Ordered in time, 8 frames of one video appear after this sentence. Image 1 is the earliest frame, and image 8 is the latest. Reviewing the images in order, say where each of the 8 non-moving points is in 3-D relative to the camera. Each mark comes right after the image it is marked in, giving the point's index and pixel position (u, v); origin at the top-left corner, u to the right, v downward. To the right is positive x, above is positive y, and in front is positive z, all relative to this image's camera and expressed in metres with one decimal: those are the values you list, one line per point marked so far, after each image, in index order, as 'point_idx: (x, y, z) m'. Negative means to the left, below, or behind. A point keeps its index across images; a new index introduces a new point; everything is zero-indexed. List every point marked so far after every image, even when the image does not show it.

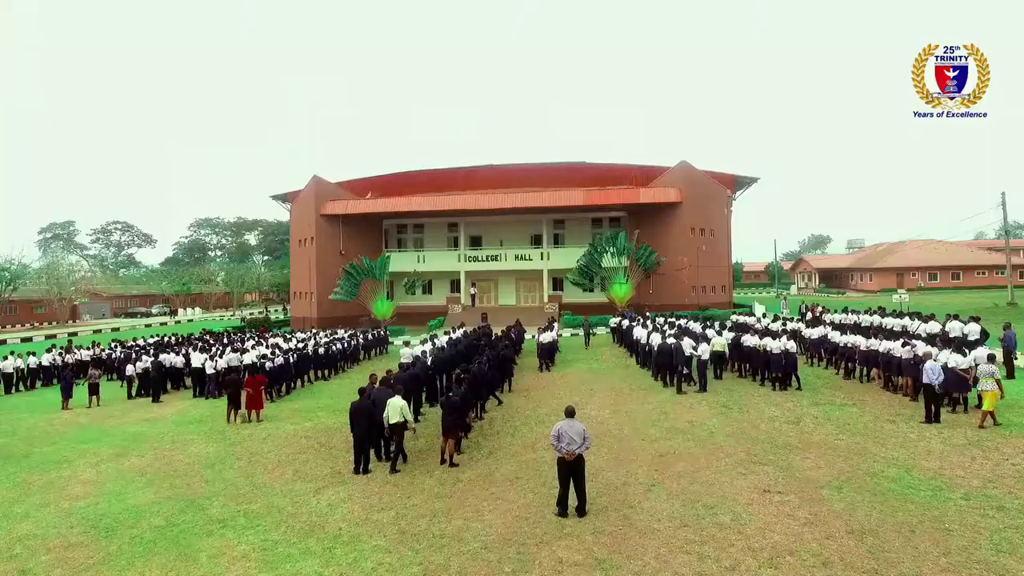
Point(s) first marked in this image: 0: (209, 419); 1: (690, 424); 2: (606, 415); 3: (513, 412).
0: (-6.3, -2.8, +13.5) m
1: (+3.0, -2.2, +10.7) m
2: (+1.7, -2.3, +11.6) m
3: (0.0, -2.4, +12.6) m
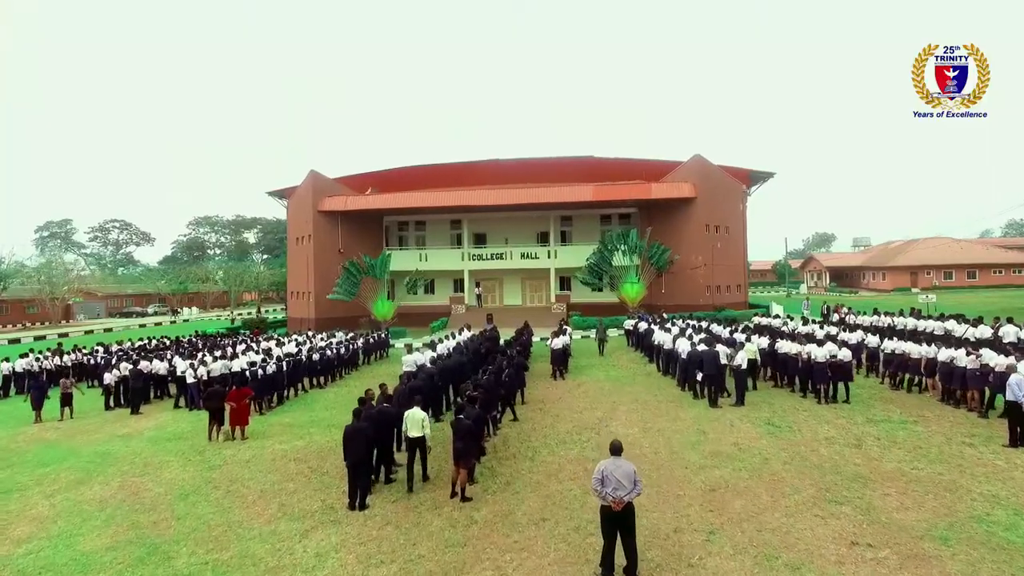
0: (-6.0, -2.8, +12.1) m
1: (+3.2, -2.3, +9.3) m
2: (+2.0, -2.3, +10.2) m
3: (+0.3, -2.5, +11.2) m
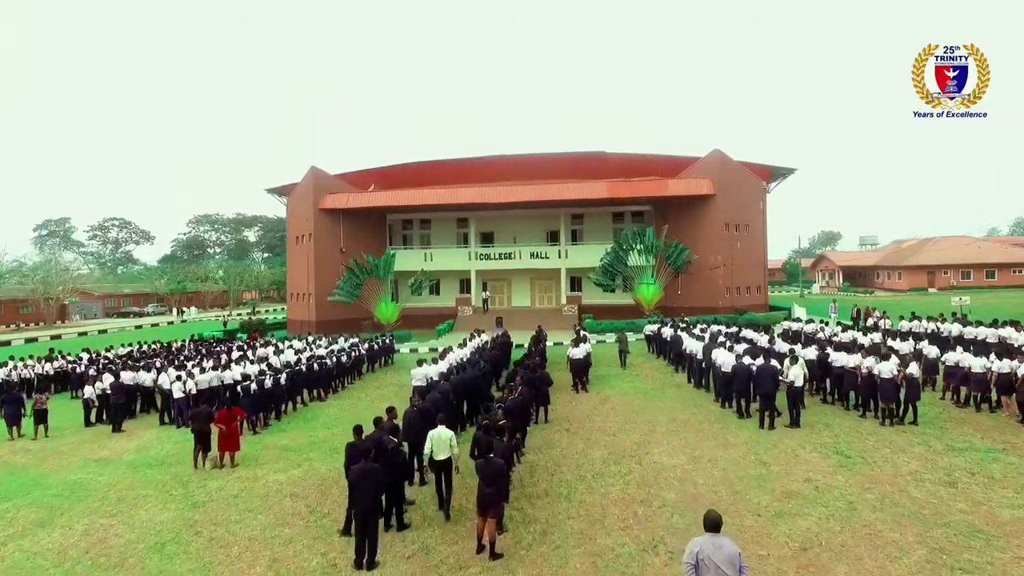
0: (-5.6, -2.9, +10.7) m
1: (+3.6, -2.4, +7.9) m
2: (+2.4, -2.4, +8.9) m
3: (+0.7, -2.6, +9.8) m
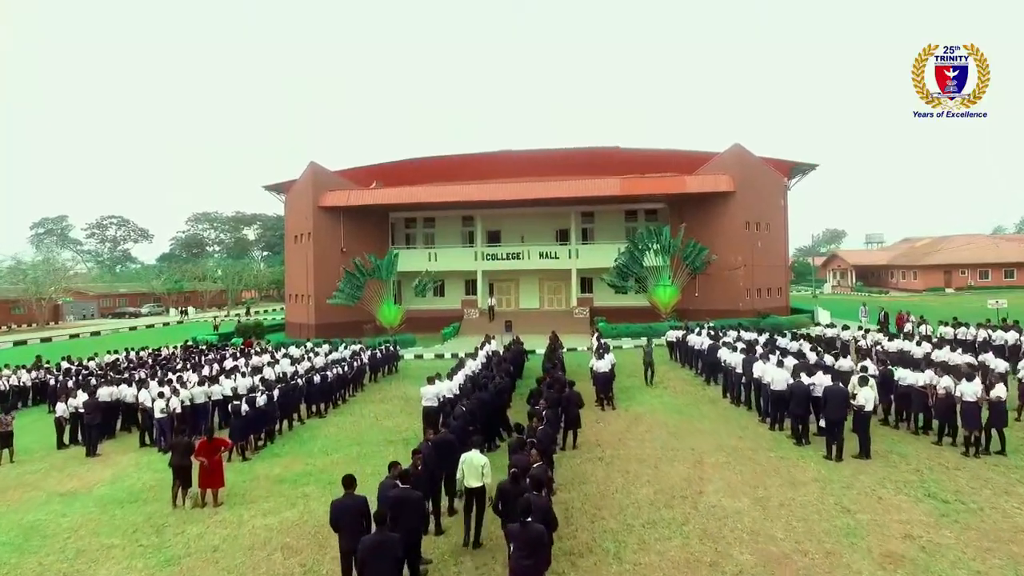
0: (-5.2, -3.0, +9.3) m
1: (+4.0, -2.5, +6.5) m
2: (+2.8, -2.6, +7.4) m
3: (+1.1, -2.7, +8.4) m
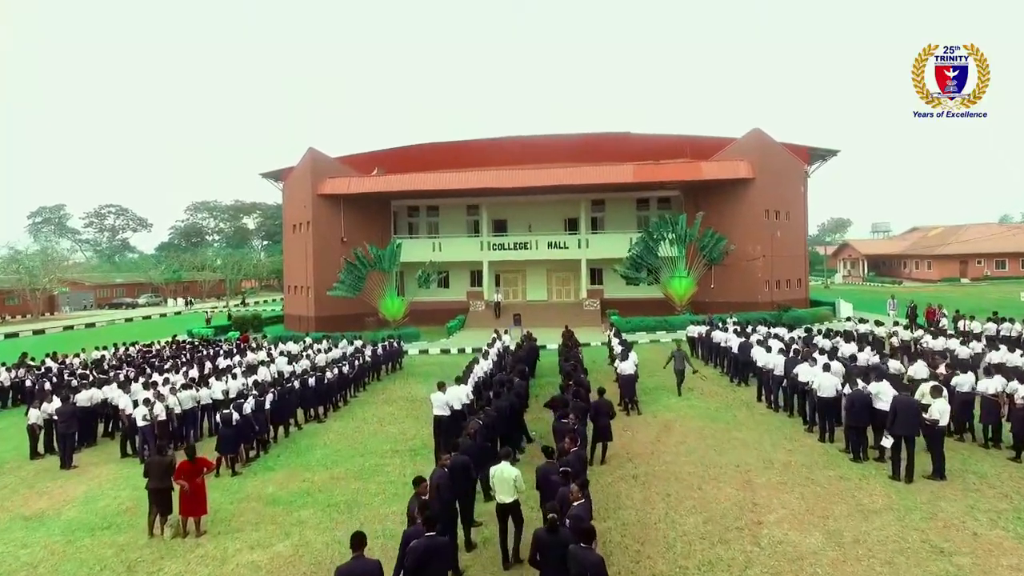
0: (-4.9, -3.0, +8.2) m
1: (+4.3, -2.6, +5.4) m
2: (+3.1, -2.6, +6.3) m
3: (+1.4, -2.7, +7.3) m
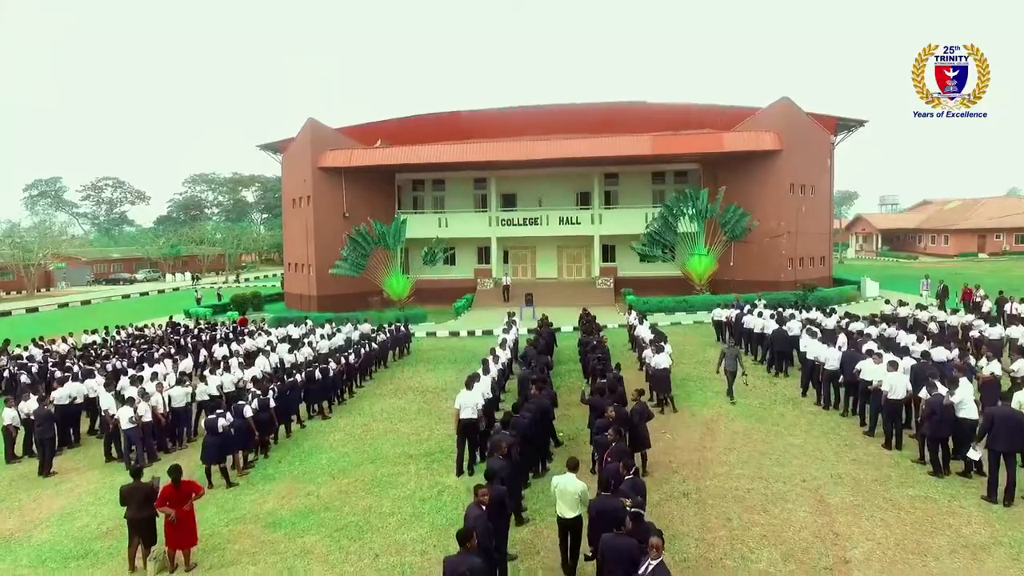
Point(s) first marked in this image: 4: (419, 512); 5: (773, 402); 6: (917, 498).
0: (-4.5, -2.9, +7.1) m
1: (+4.7, -2.6, +4.3) m
2: (+3.5, -2.6, +5.2) m
3: (+1.8, -2.6, +6.2) m
4: (-1.1, -2.7, +7.8) m
5: (+4.7, -2.0, +11.6) m
6: (+4.6, -2.4, +7.3) m
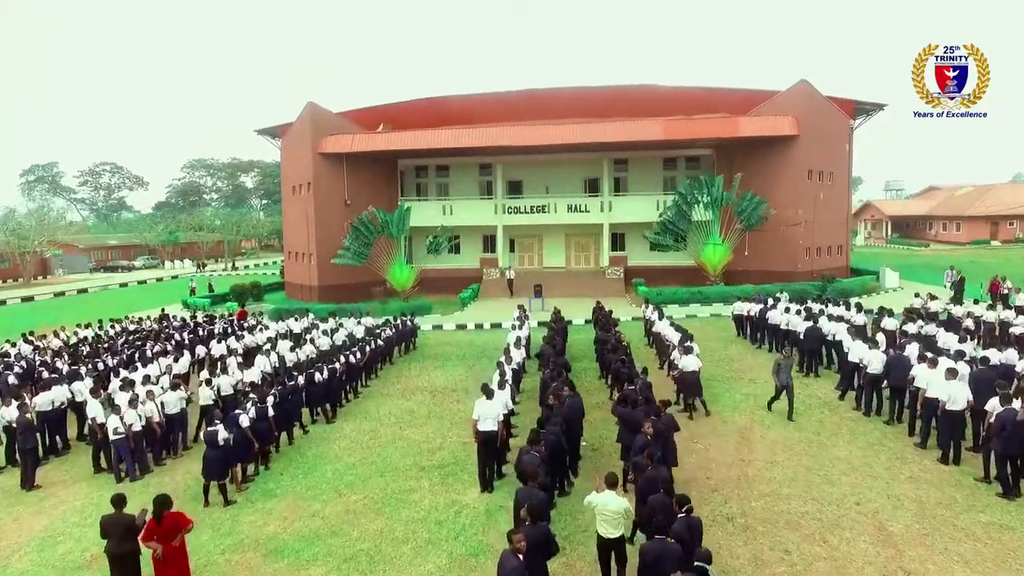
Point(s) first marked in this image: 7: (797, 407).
0: (-4.2, -3.0, +6.4) m
1: (+5.0, -2.7, +3.5) m
2: (+3.8, -2.7, +4.5) m
3: (+2.1, -2.7, +5.4) m
4: (-0.8, -2.7, +7.1) m
5: (+5.0, -2.0, +10.9) m
6: (+4.9, -2.4, +6.6) m
7: (+4.8, -2.0, +10.8) m
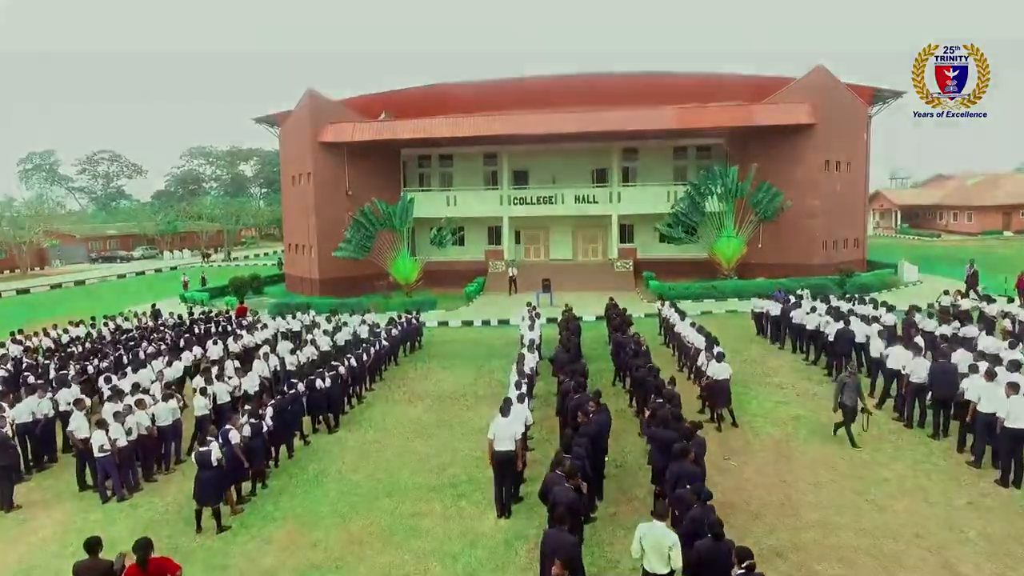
0: (-4.0, -3.1, +5.7) m
1: (+5.2, -2.9, +2.8) m
2: (+4.0, -2.8, +3.8) m
3: (+2.3, -2.8, +4.8) m
4: (-0.6, -2.8, +6.4) m
5: (+5.2, -2.0, +10.2) m
6: (+5.1, -2.5, +5.9) m
7: (+5.0, -2.0, +10.1) m
